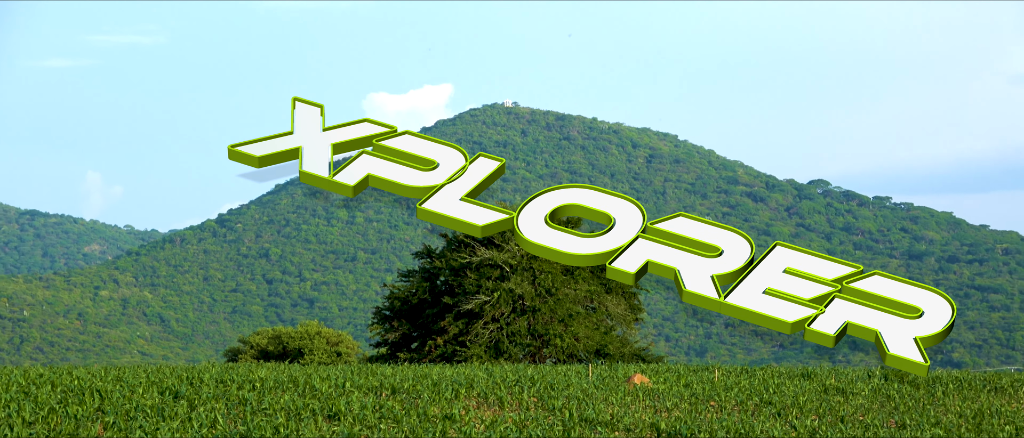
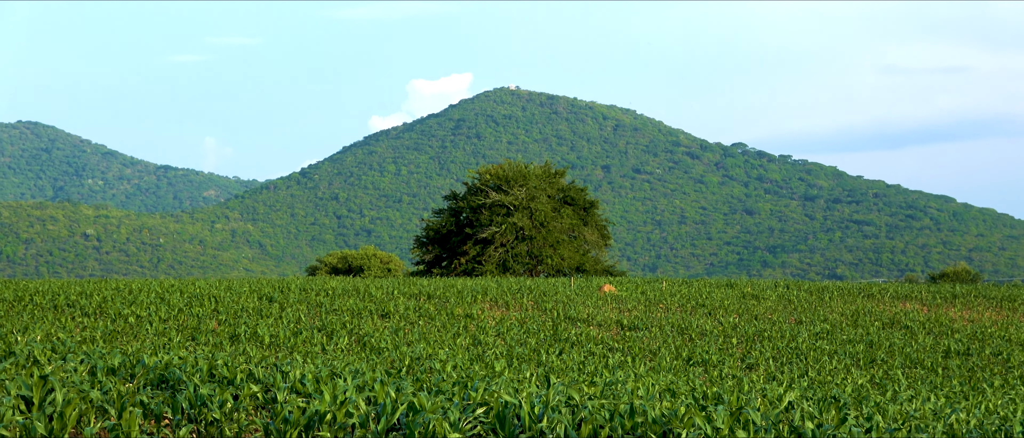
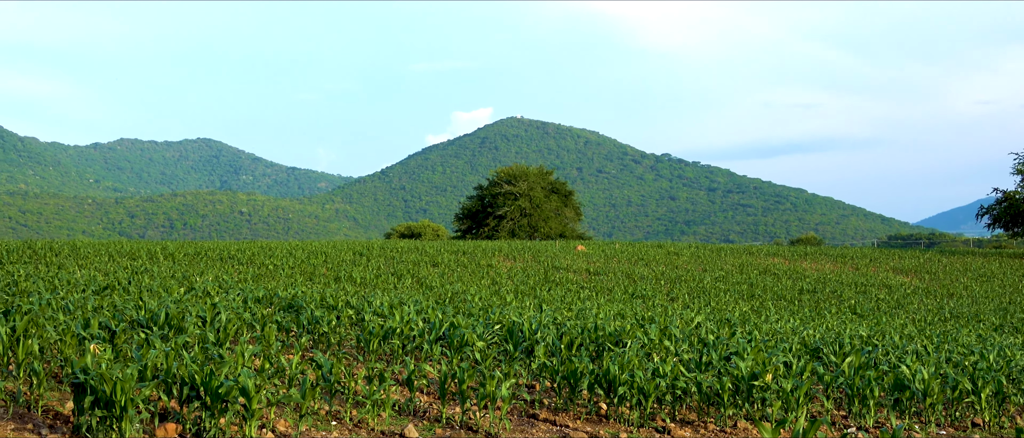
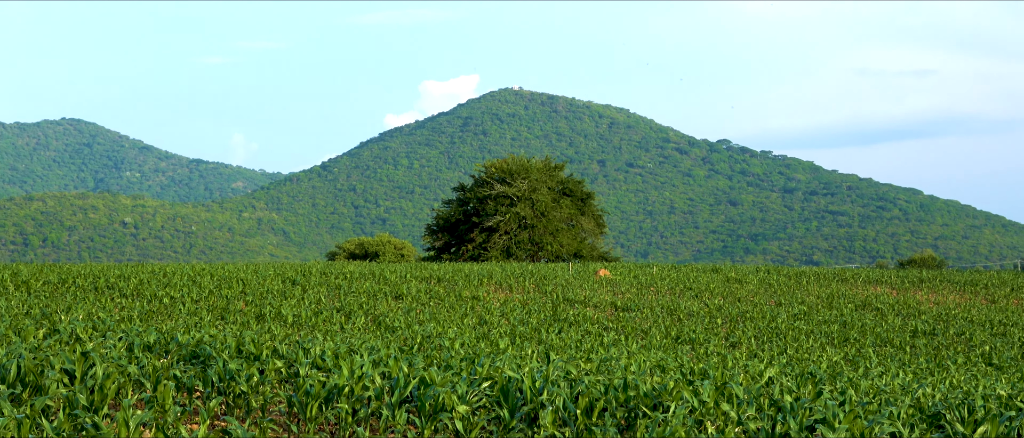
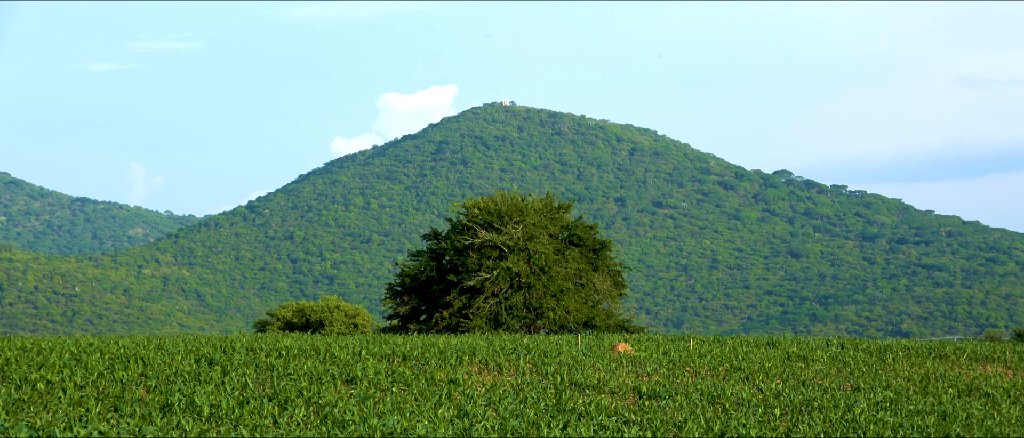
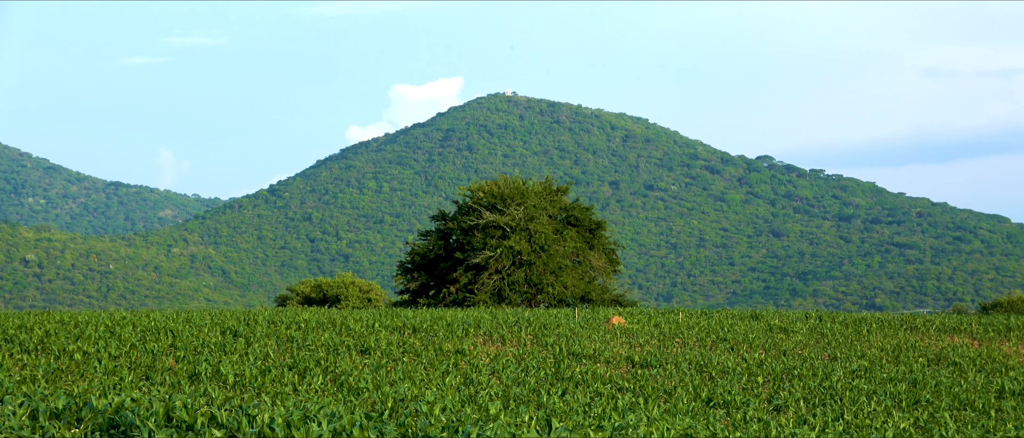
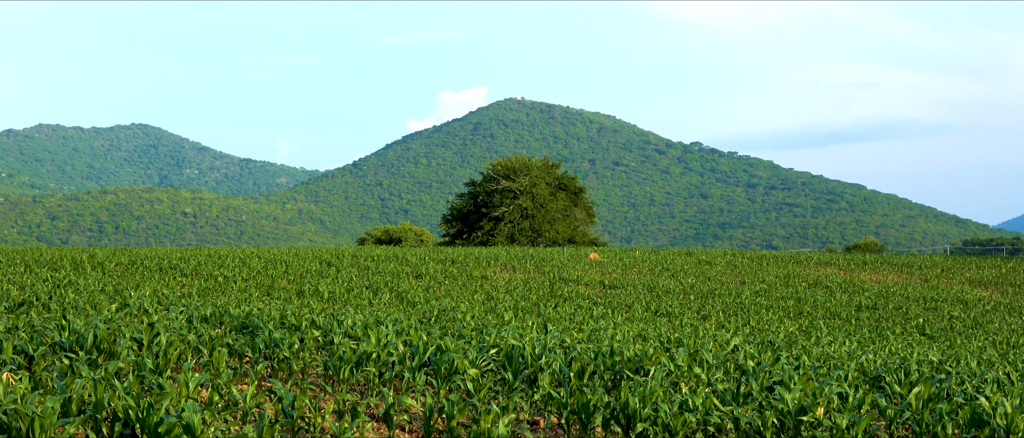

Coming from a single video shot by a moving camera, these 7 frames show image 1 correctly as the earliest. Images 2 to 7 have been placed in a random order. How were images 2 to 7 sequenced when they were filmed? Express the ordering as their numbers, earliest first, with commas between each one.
5, 6, 2, 4, 7, 3
